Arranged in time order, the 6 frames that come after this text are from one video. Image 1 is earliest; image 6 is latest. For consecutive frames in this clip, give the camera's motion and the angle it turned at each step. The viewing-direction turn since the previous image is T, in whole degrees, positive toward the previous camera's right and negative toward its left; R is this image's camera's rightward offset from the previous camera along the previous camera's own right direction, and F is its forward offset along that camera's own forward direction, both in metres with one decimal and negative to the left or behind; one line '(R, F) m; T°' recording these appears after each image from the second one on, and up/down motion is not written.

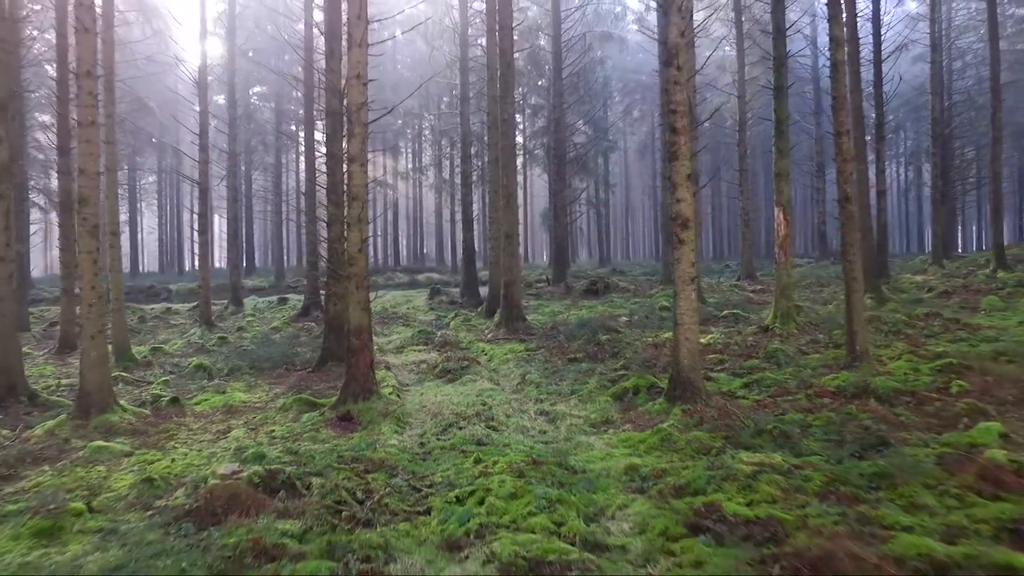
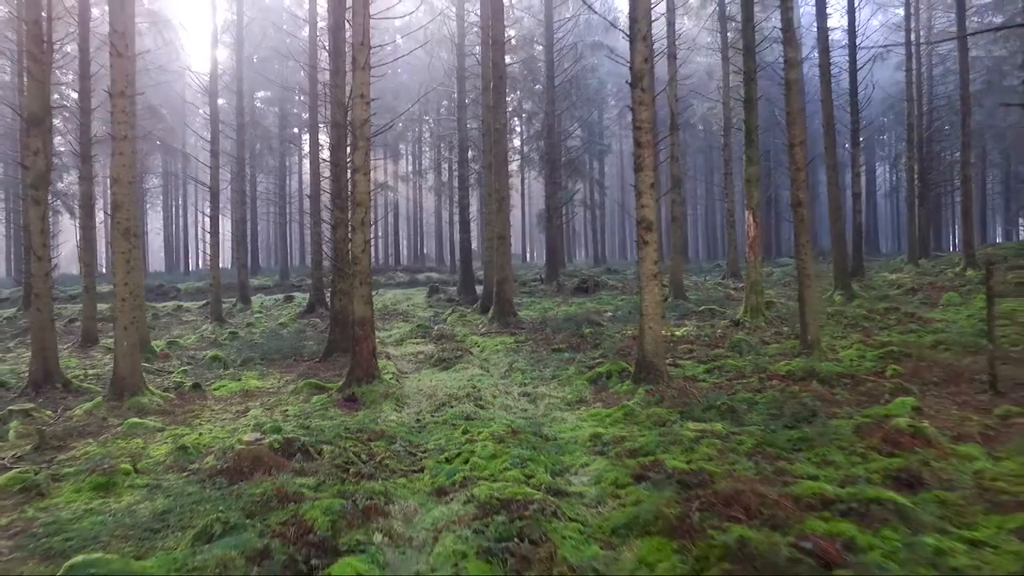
(+0.3, -1.0) m; 0°
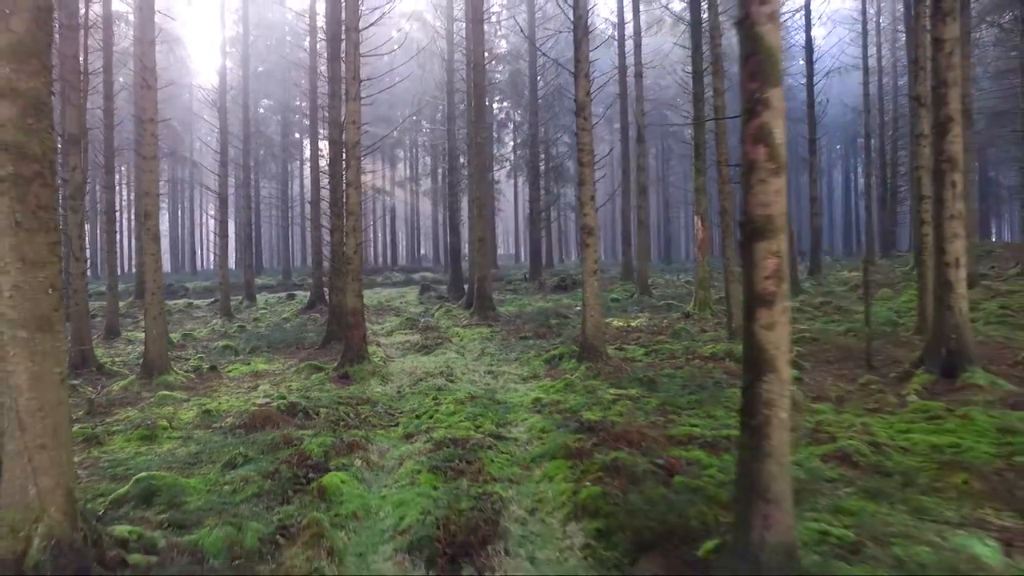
(+0.8, -1.7) m; 0°
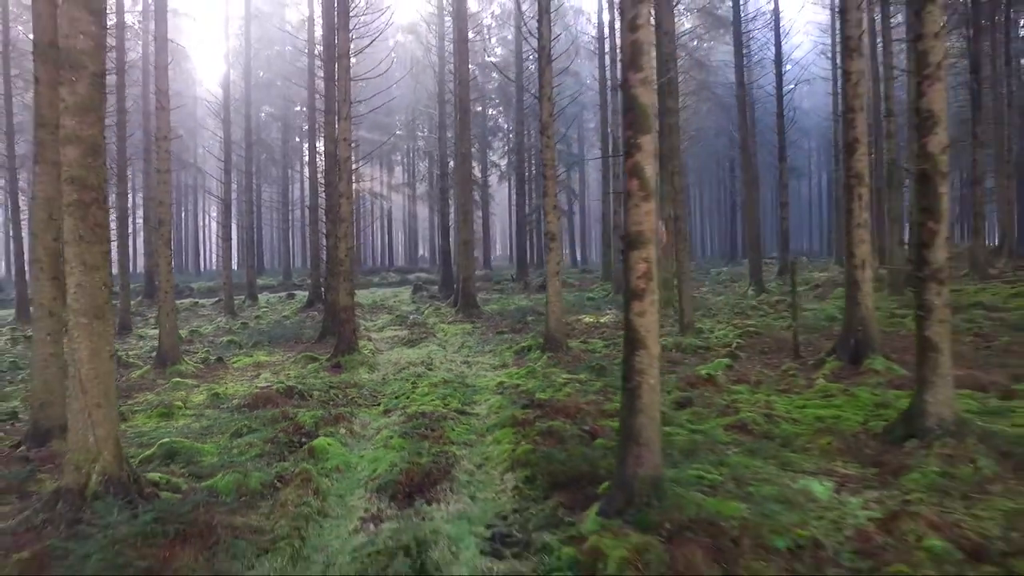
(+0.7, -1.3) m; 0°
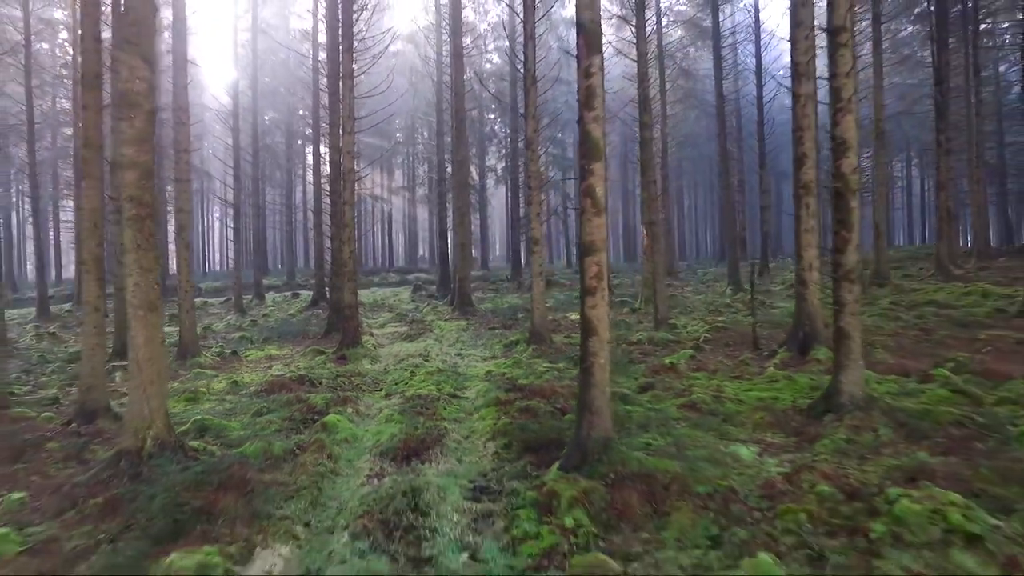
(+0.3, -1.2) m; 0°
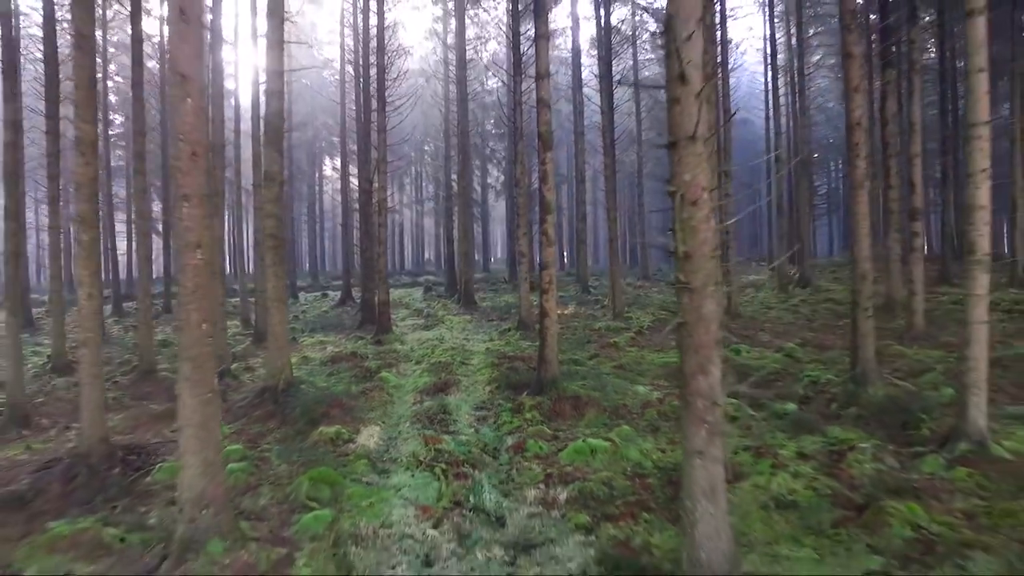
(+0.3, -4.5) m; 0°
